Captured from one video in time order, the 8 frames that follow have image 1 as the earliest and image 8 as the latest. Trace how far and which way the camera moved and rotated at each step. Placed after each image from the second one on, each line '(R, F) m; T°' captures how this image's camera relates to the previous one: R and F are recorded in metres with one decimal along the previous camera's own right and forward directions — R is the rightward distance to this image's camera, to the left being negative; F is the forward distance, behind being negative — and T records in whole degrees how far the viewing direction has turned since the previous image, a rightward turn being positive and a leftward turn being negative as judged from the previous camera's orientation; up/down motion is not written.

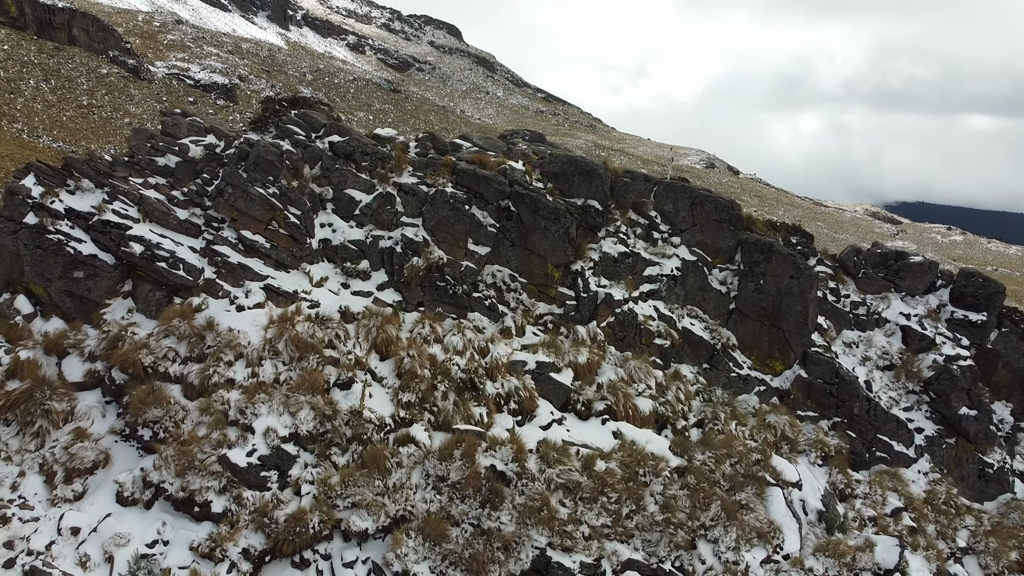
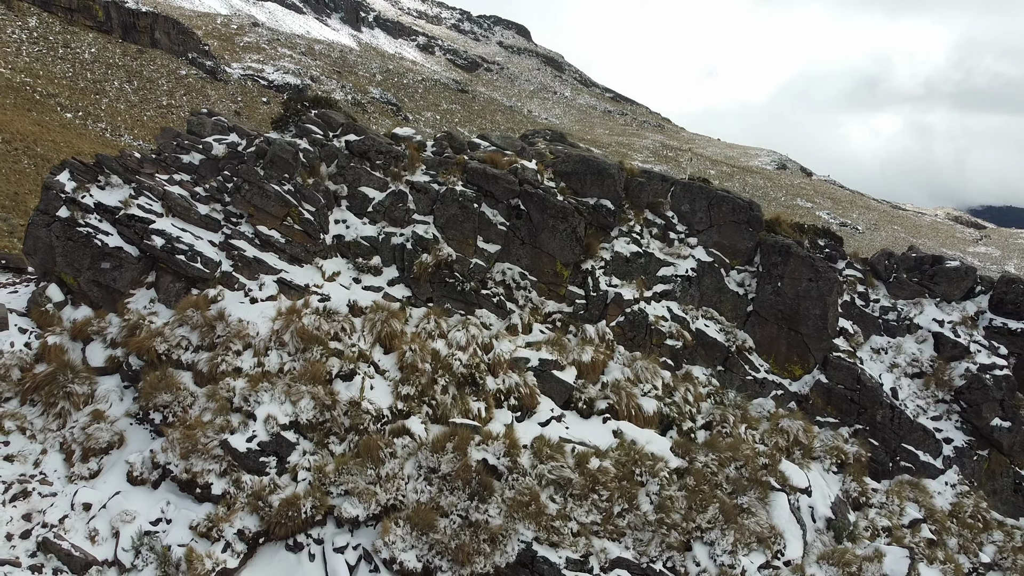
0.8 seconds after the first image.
(+0.3, 0.0) m; -3°
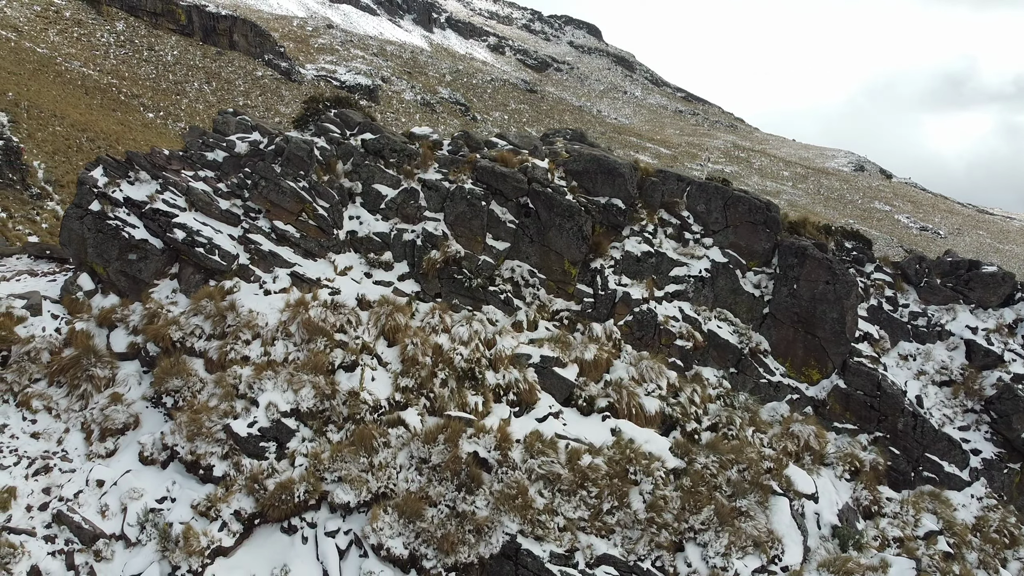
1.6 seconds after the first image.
(+0.3, 0.0) m; -3°
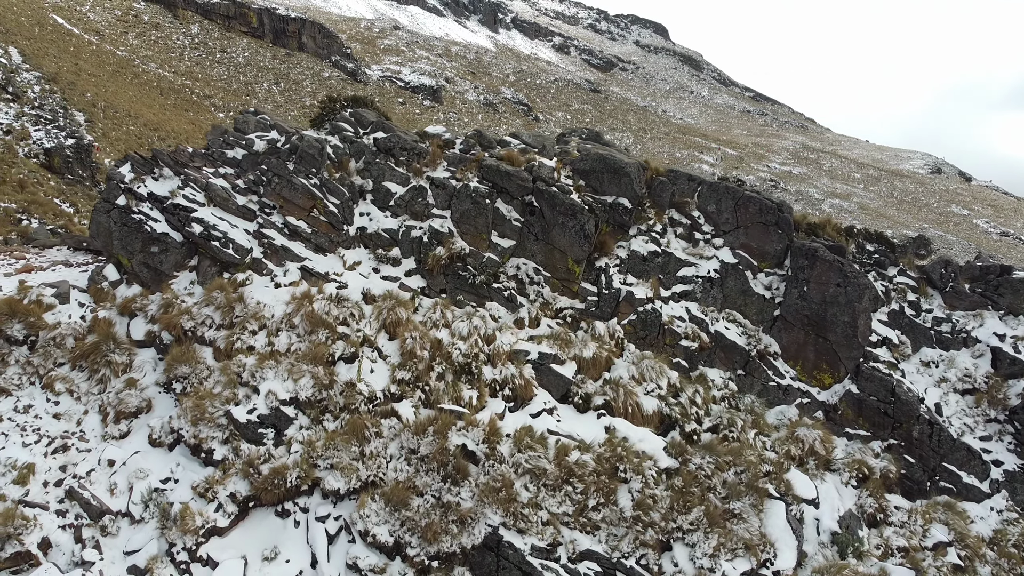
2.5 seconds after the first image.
(+0.4, 0.0) m; -3°
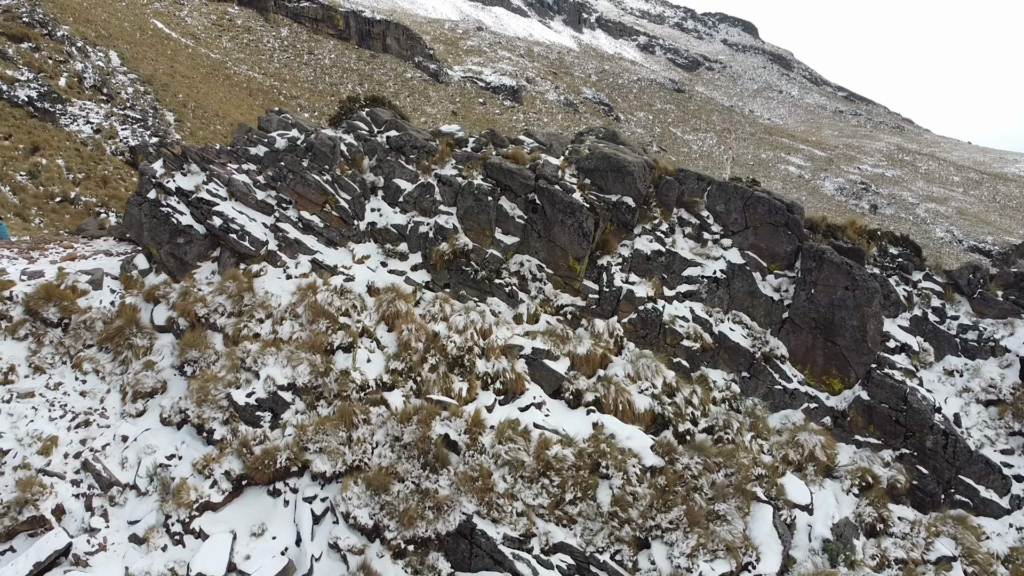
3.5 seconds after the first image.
(+0.5, -0.1) m; -3°
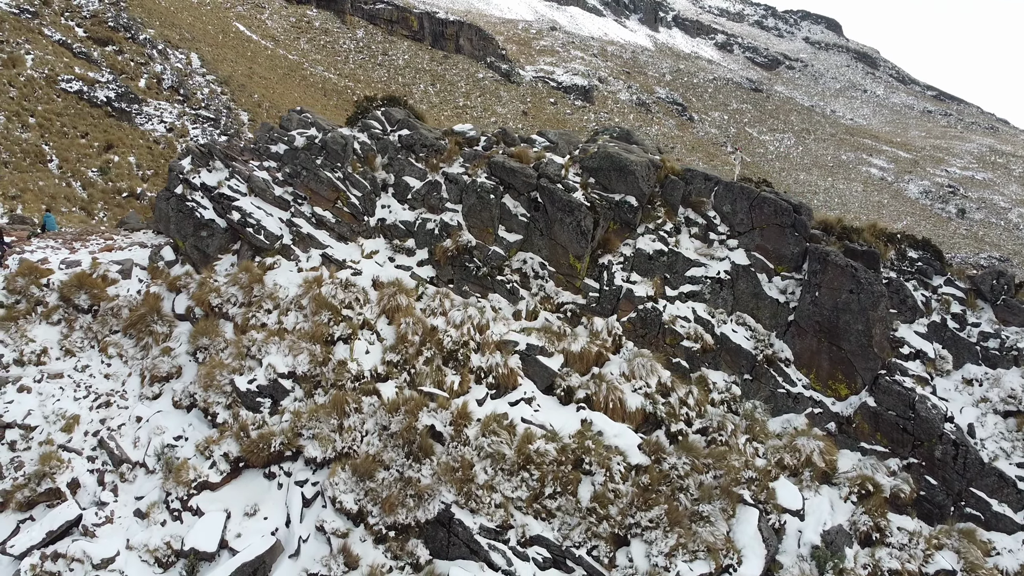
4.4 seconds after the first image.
(+0.5, -0.1) m; -3°
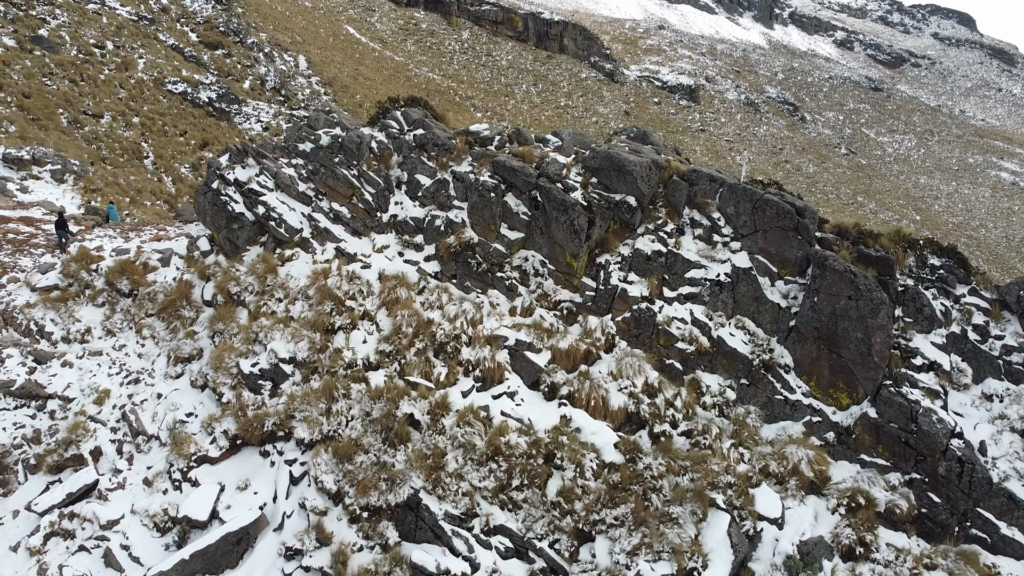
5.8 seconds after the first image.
(+0.8, -0.2) m; -5°
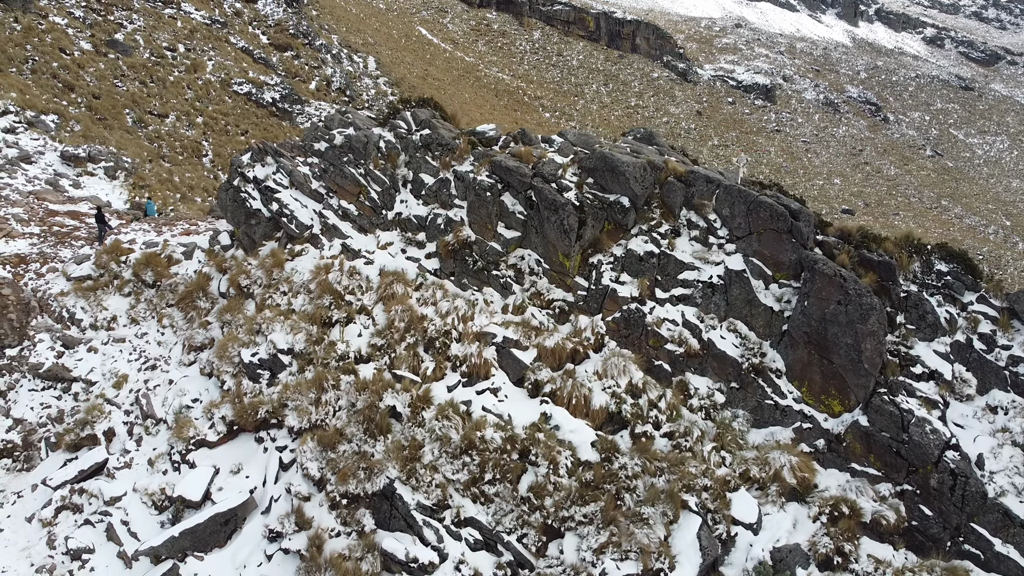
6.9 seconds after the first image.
(+0.6, -0.2) m; -3°
